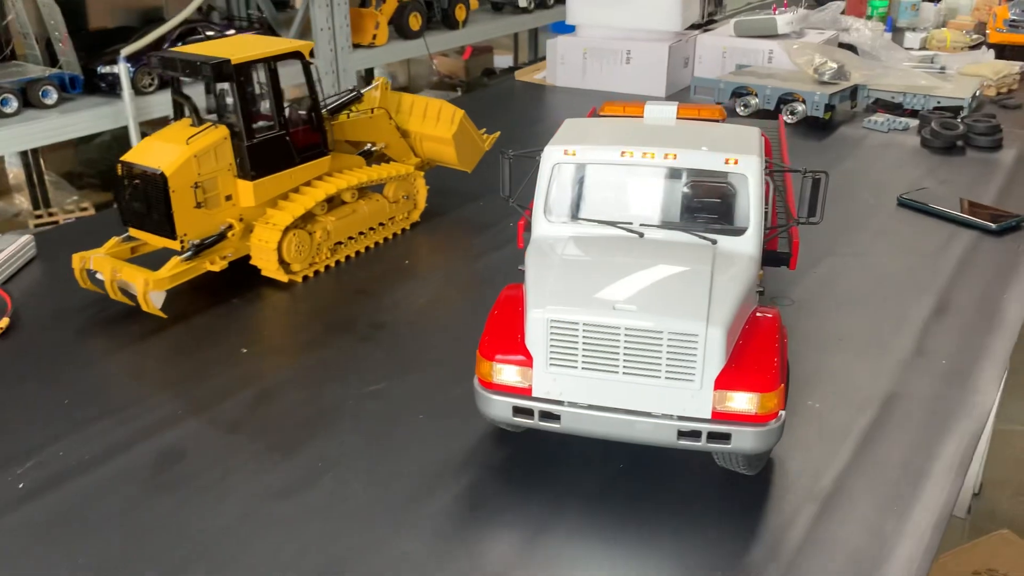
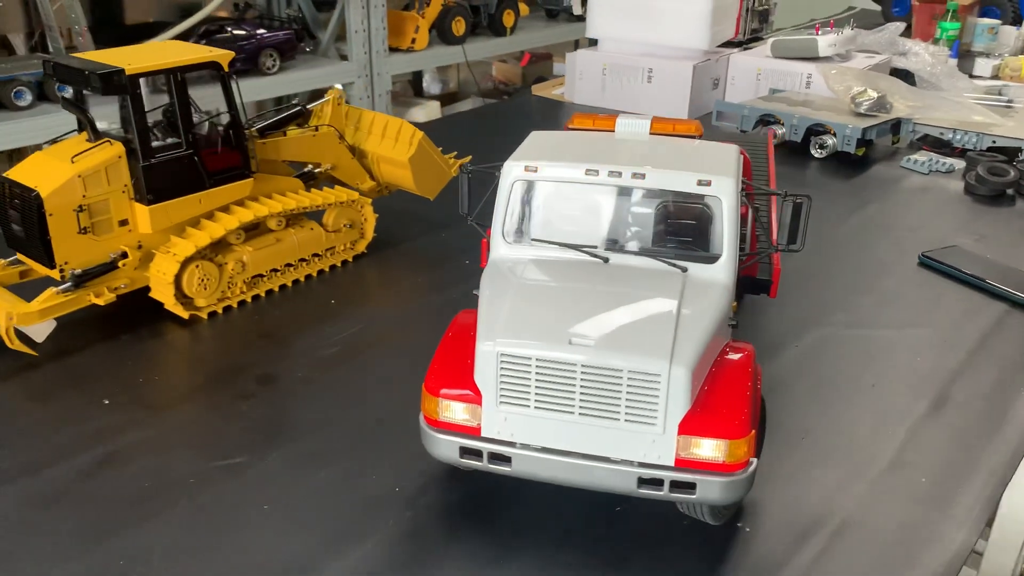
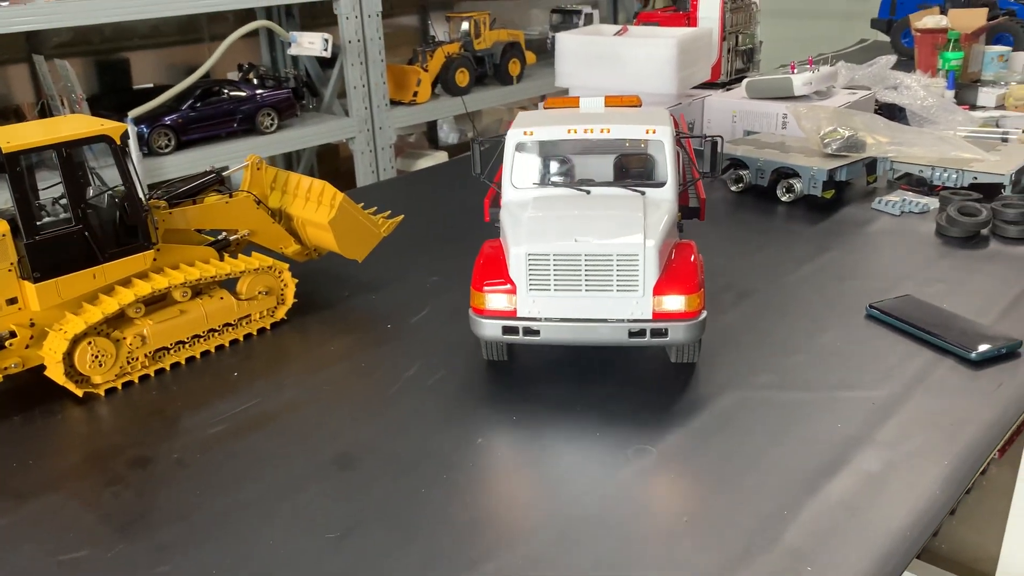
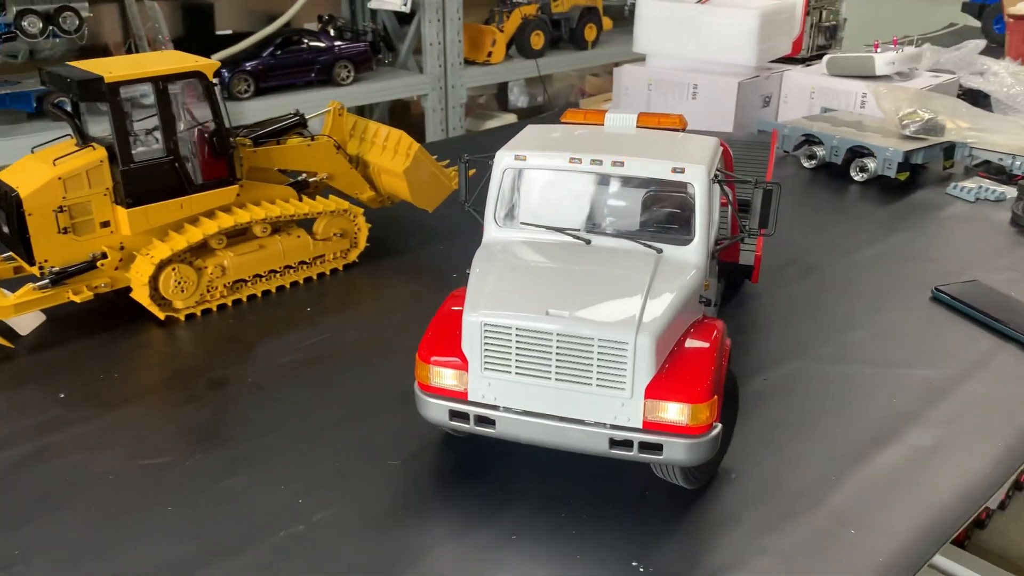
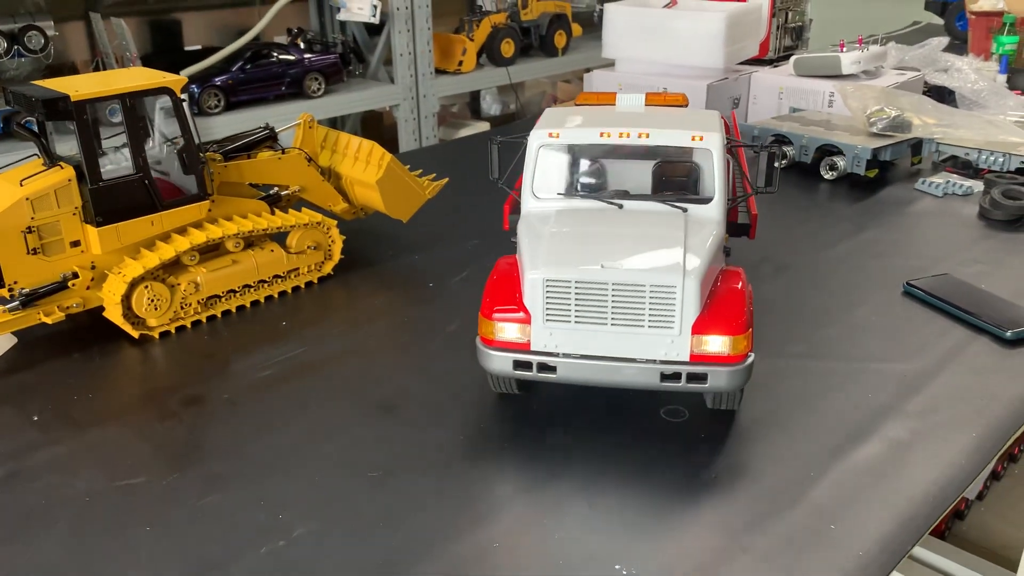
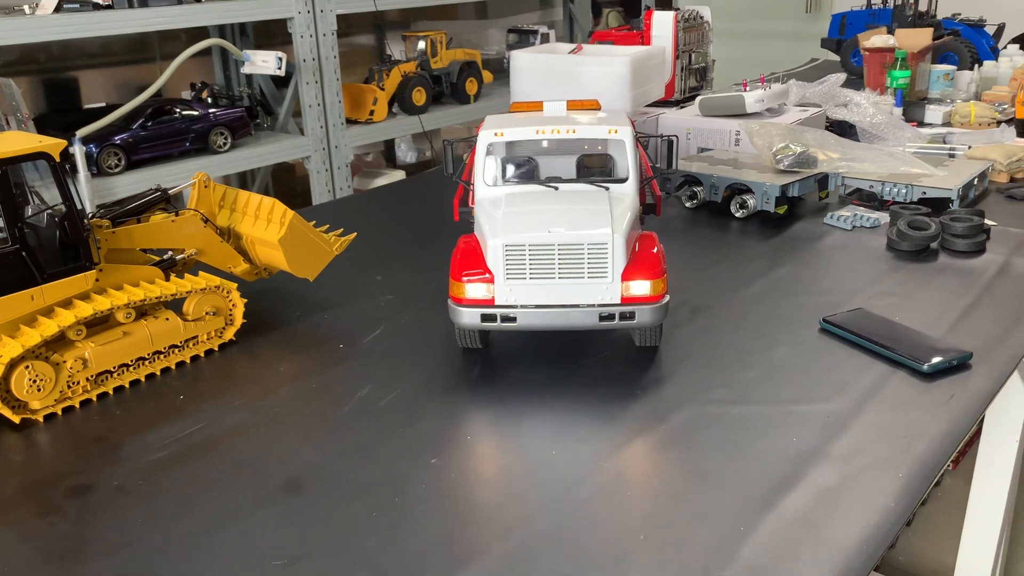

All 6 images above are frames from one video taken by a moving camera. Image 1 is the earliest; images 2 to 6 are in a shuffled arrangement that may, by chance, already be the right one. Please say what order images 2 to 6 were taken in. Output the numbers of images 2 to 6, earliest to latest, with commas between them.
2, 4, 5, 3, 6
